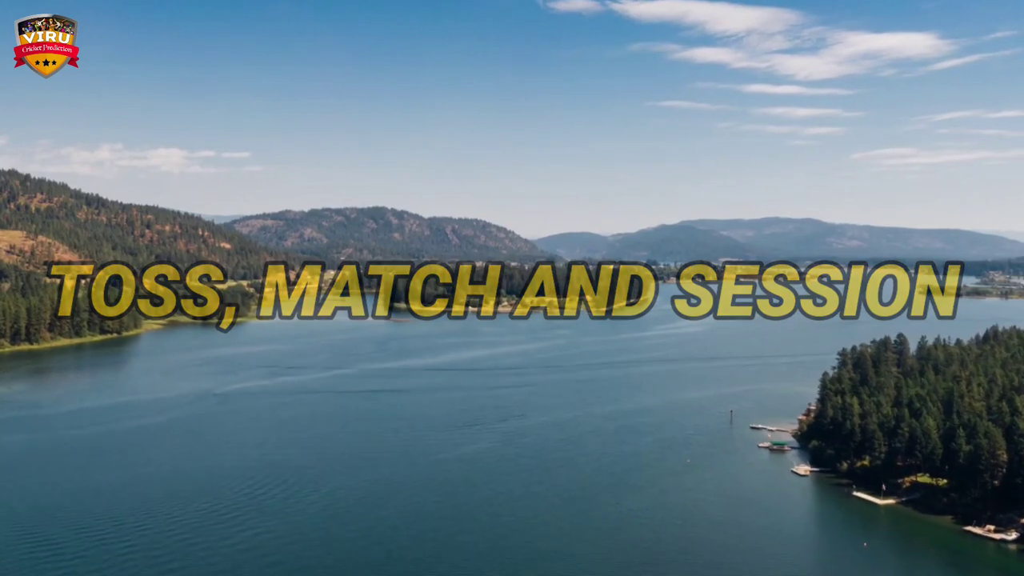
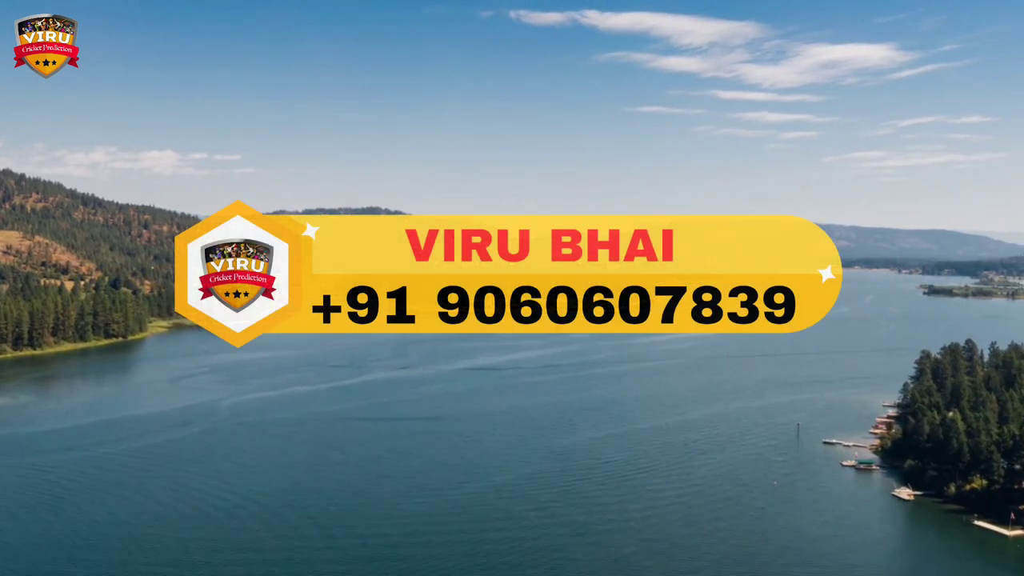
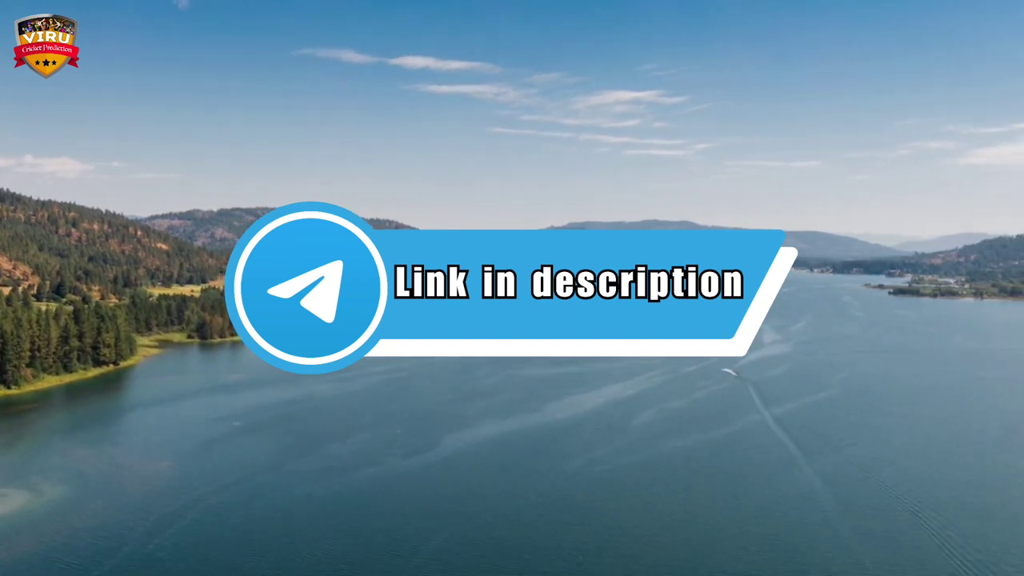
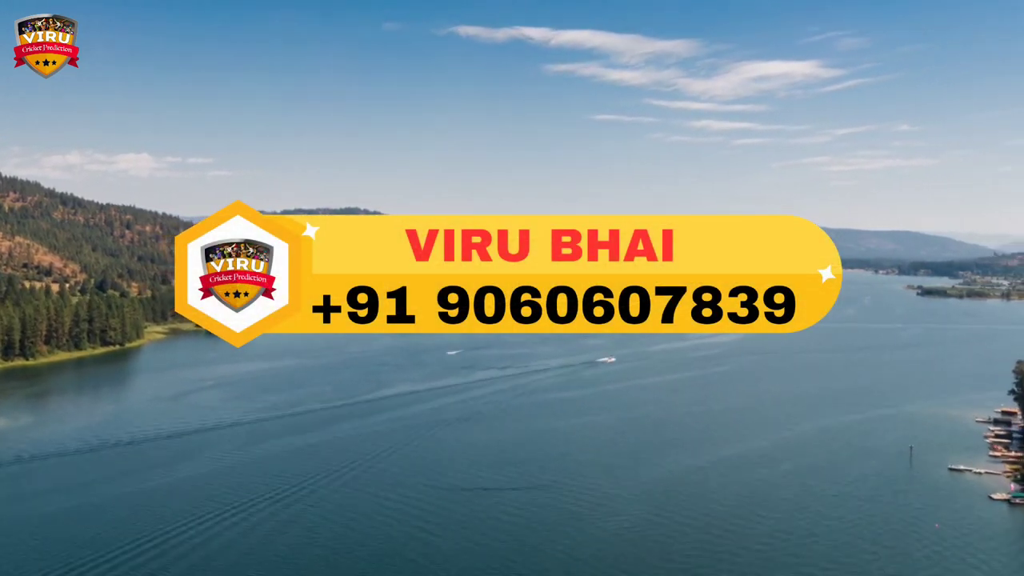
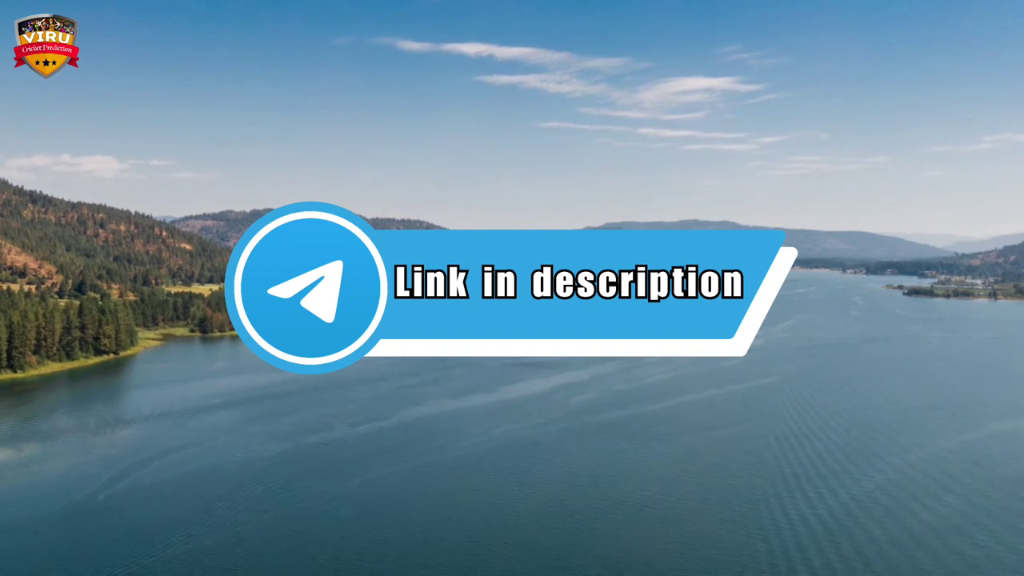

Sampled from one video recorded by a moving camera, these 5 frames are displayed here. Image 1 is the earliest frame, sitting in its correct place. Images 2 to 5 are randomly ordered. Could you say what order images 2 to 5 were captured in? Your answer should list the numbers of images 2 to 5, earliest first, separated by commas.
2, 4, 5, 3
